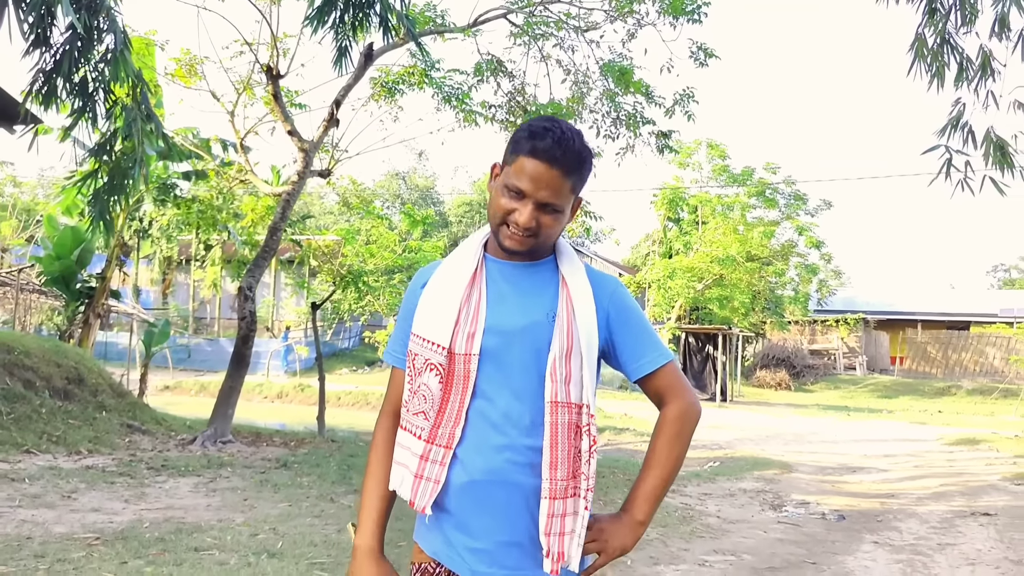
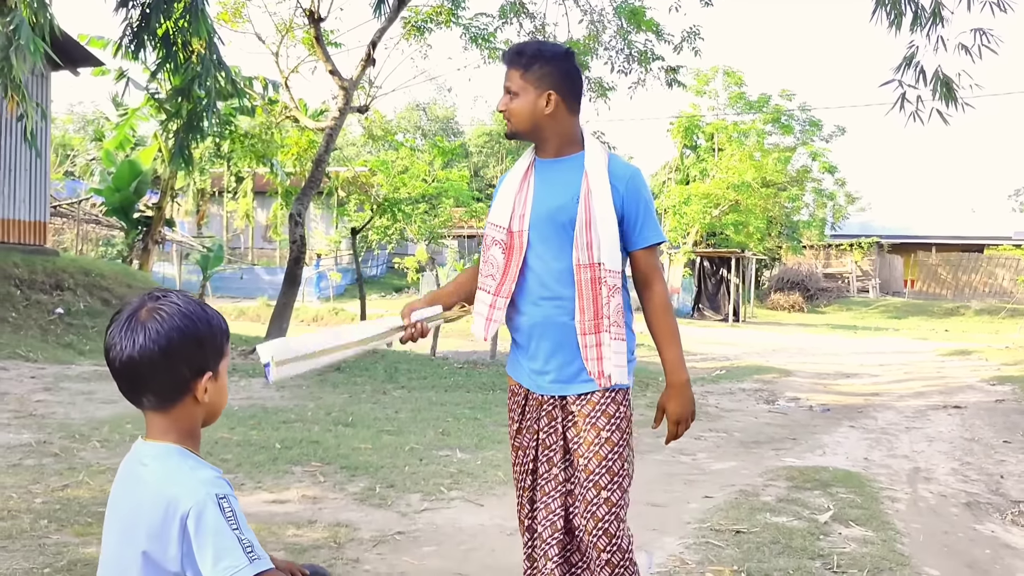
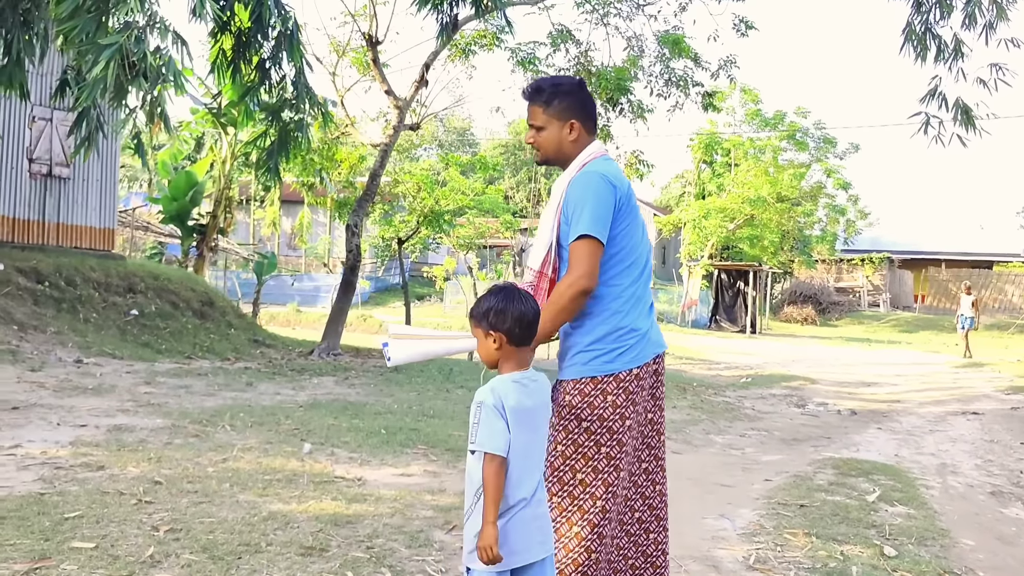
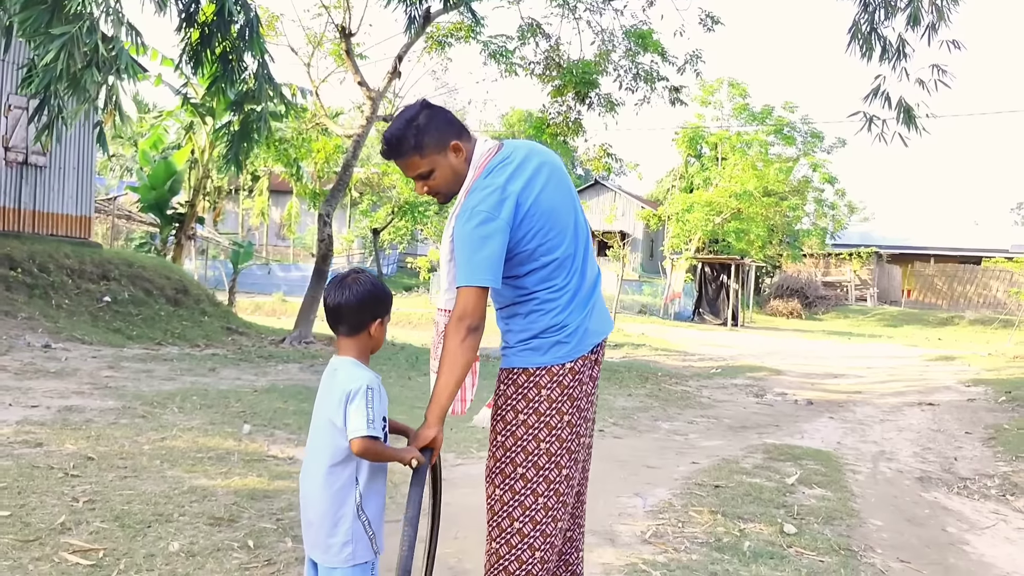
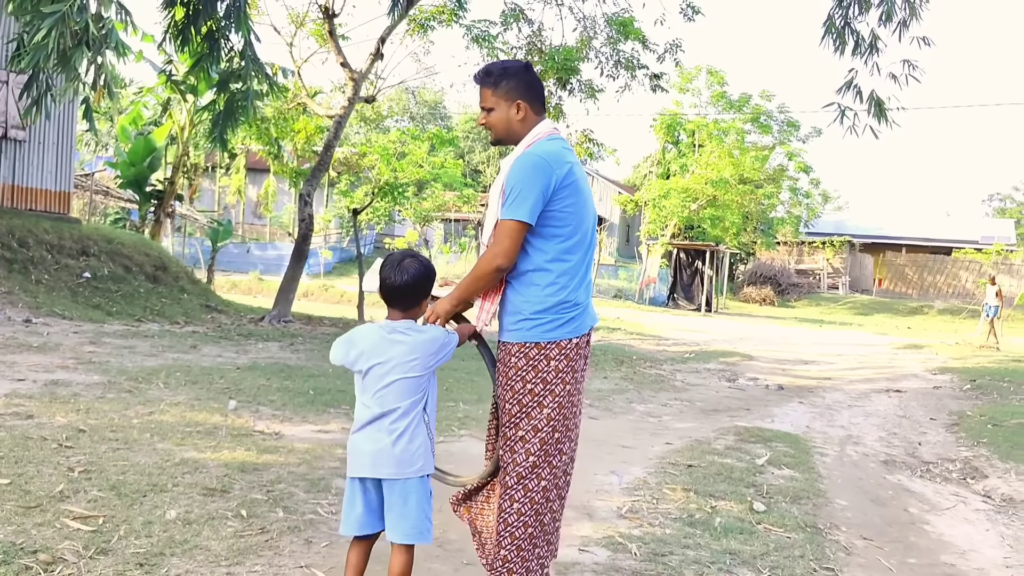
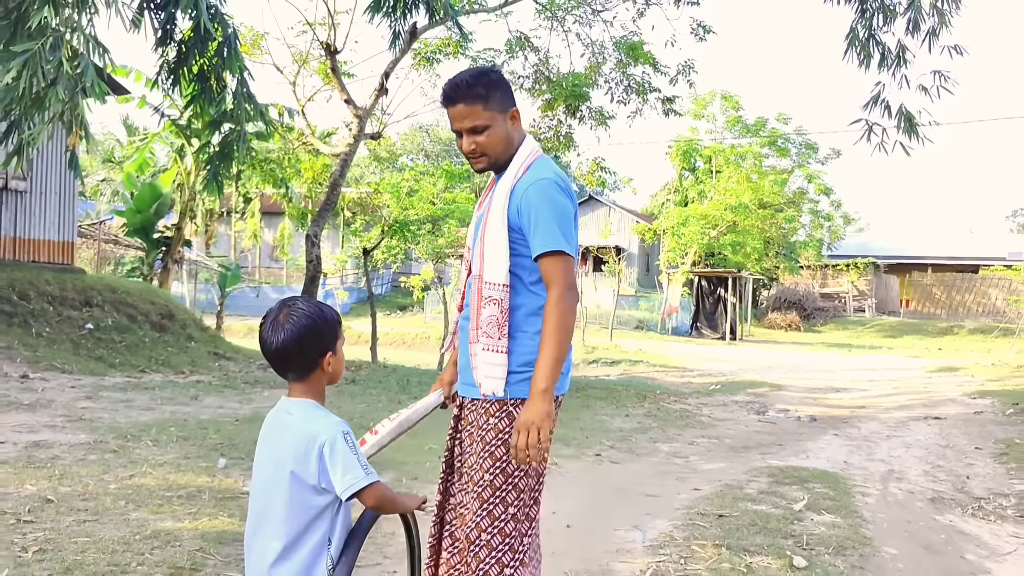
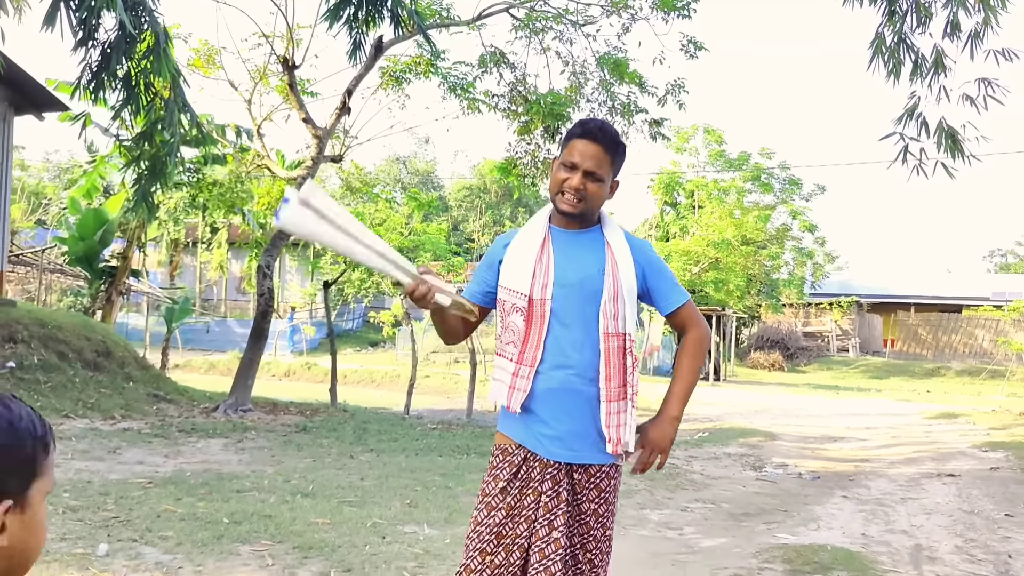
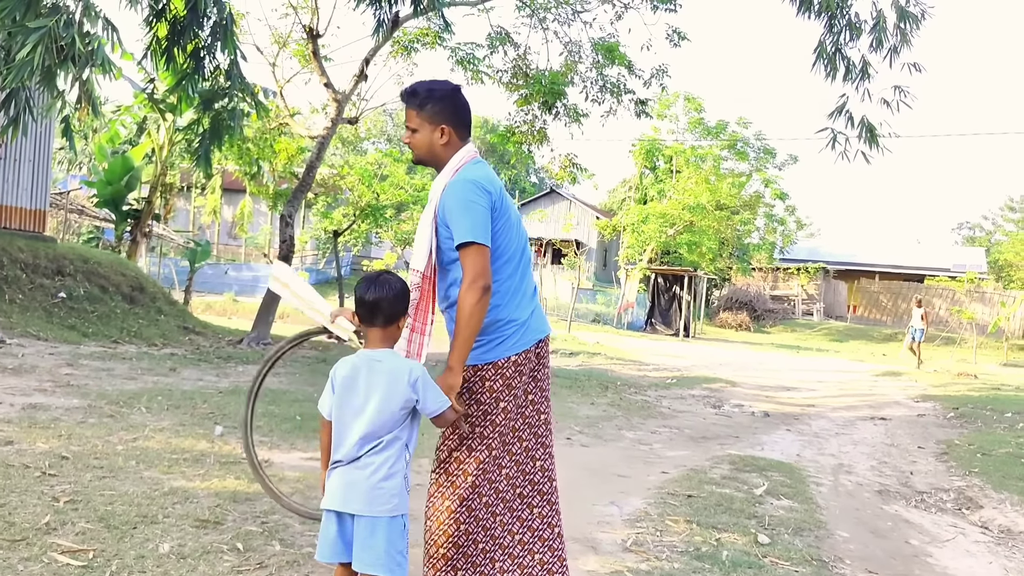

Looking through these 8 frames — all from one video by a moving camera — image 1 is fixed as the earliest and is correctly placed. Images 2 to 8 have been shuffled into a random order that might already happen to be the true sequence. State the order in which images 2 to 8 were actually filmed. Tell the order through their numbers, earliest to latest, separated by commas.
7, 2, 6, 4, 5, 8, 3
